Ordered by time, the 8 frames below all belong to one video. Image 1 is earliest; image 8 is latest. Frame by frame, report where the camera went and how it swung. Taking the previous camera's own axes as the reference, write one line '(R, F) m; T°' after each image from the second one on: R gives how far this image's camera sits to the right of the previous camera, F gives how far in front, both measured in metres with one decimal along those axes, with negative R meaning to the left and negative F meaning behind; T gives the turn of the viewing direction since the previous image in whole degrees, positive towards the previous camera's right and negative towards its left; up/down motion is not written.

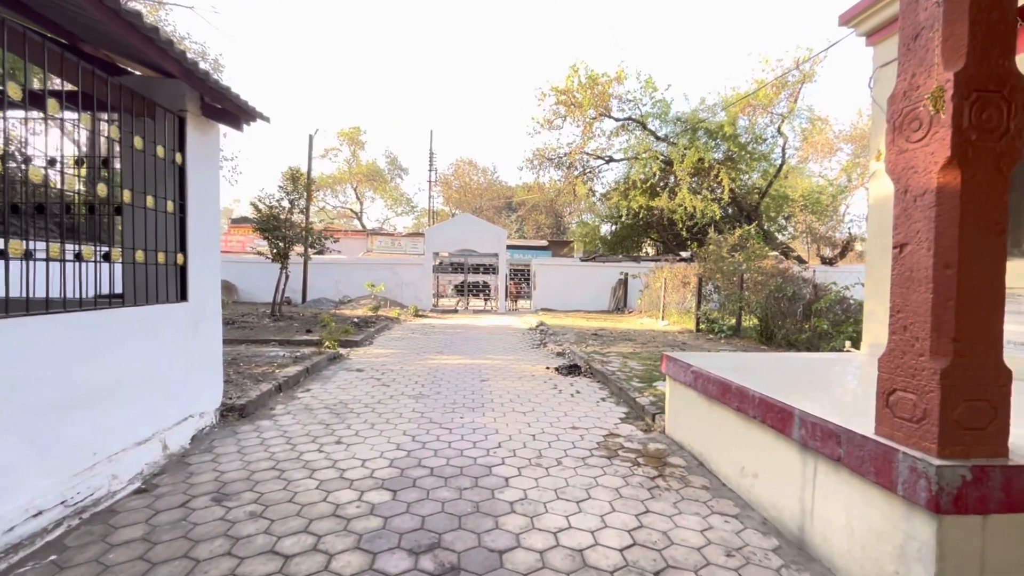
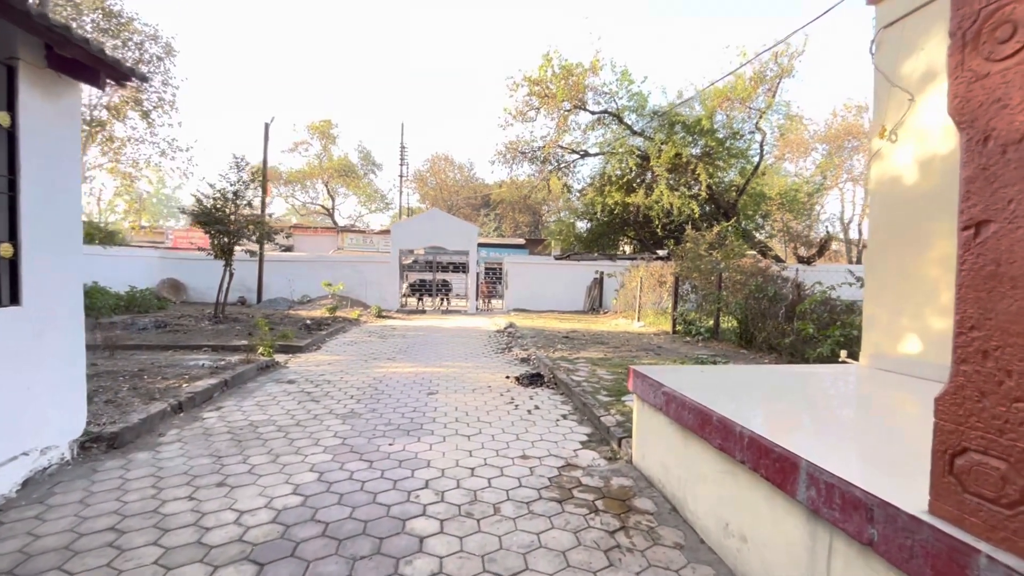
(+0.3, +0.7) m; +2°
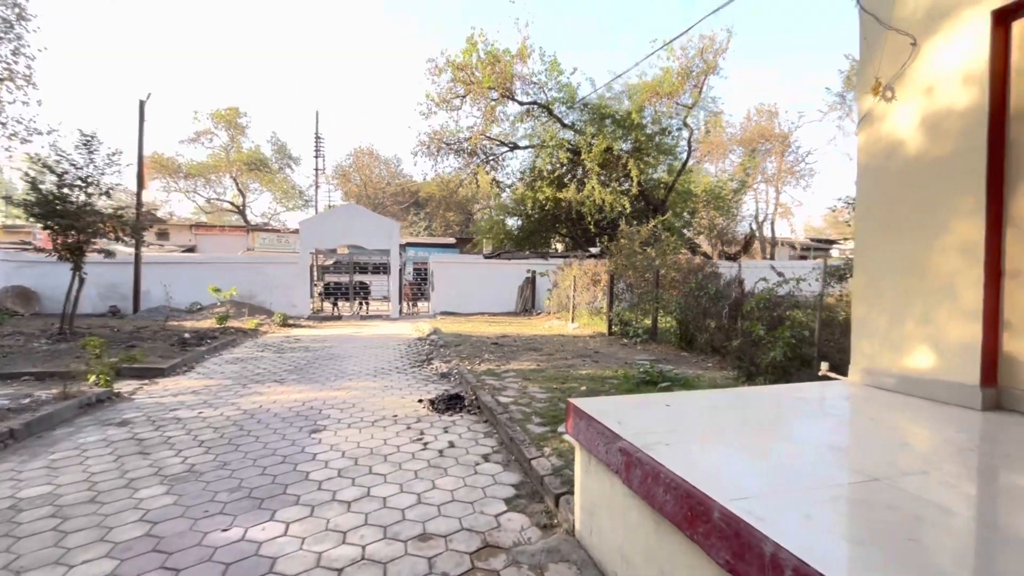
(+0.2, +1.0) m; +8°
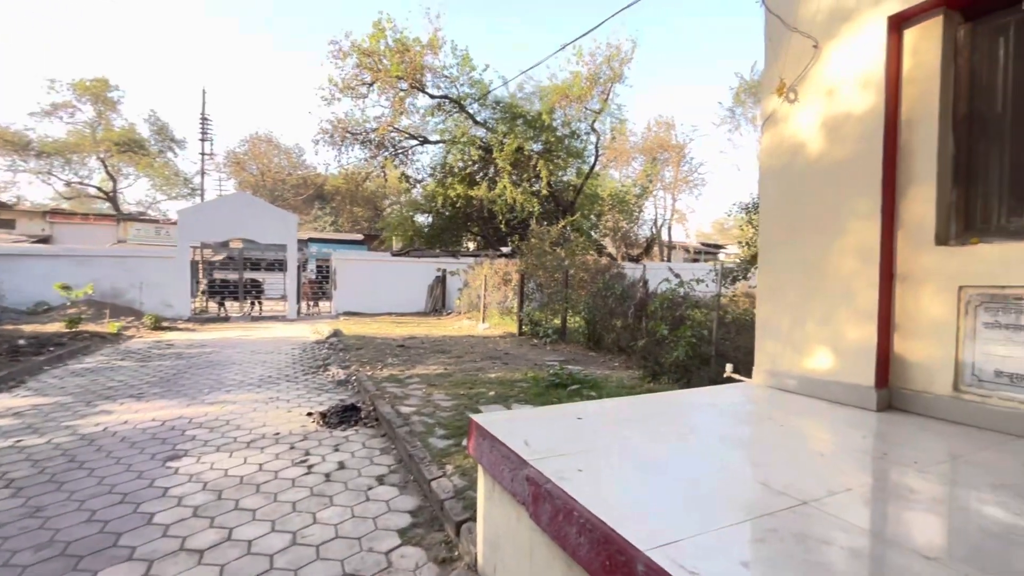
(+0.1, +0.3) m; +10°
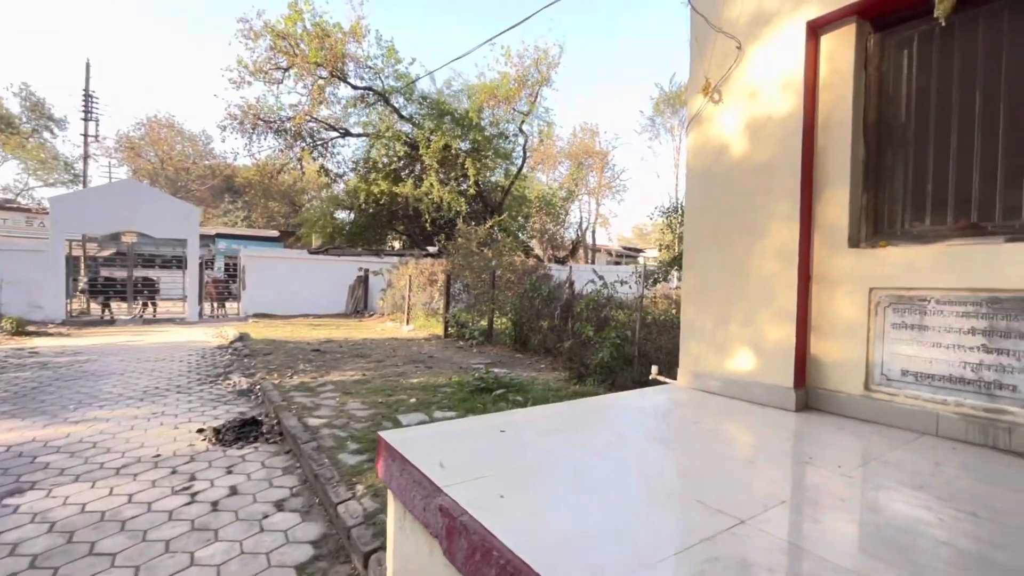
(0.0, +0.2) m; +8°
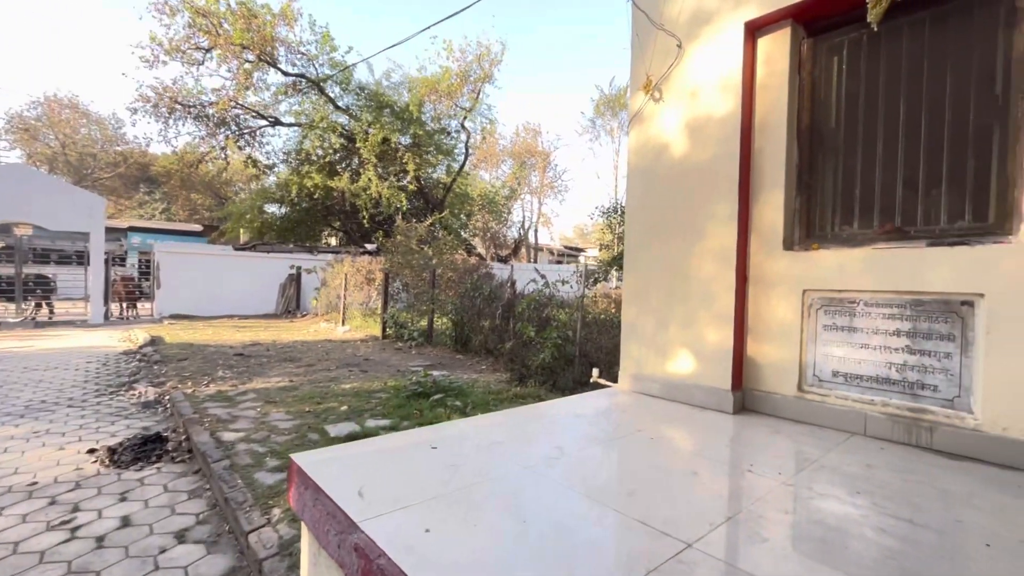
(0.0, +0.2) m; +7°
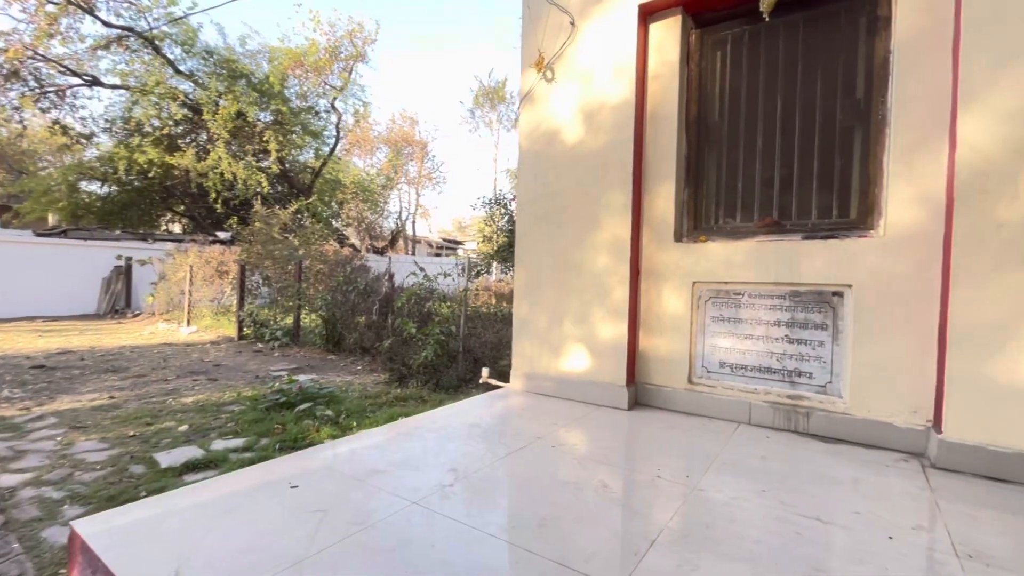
(0.0, +0.3) m; +14°
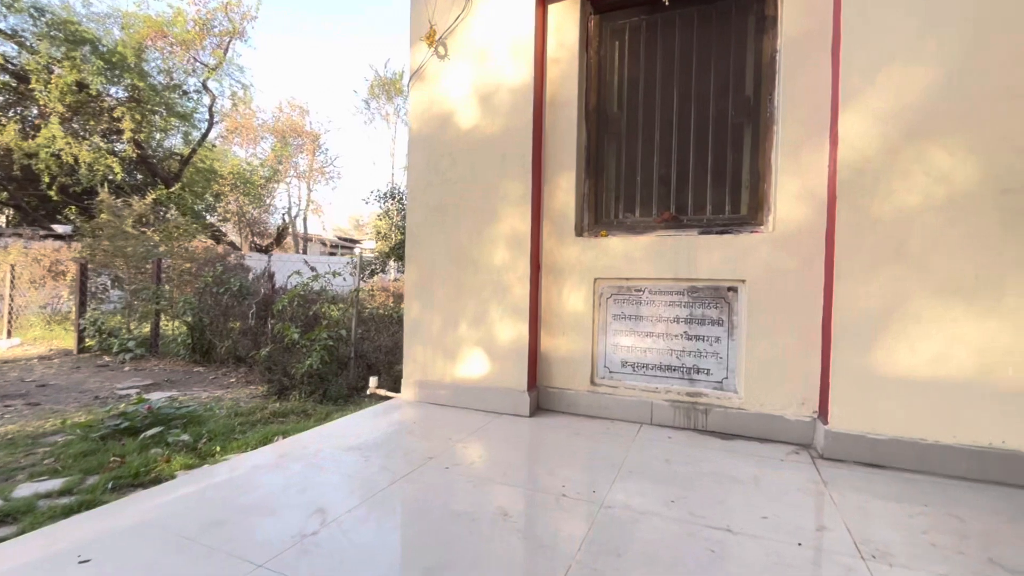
(+0.1, +0.2) m; +12°
